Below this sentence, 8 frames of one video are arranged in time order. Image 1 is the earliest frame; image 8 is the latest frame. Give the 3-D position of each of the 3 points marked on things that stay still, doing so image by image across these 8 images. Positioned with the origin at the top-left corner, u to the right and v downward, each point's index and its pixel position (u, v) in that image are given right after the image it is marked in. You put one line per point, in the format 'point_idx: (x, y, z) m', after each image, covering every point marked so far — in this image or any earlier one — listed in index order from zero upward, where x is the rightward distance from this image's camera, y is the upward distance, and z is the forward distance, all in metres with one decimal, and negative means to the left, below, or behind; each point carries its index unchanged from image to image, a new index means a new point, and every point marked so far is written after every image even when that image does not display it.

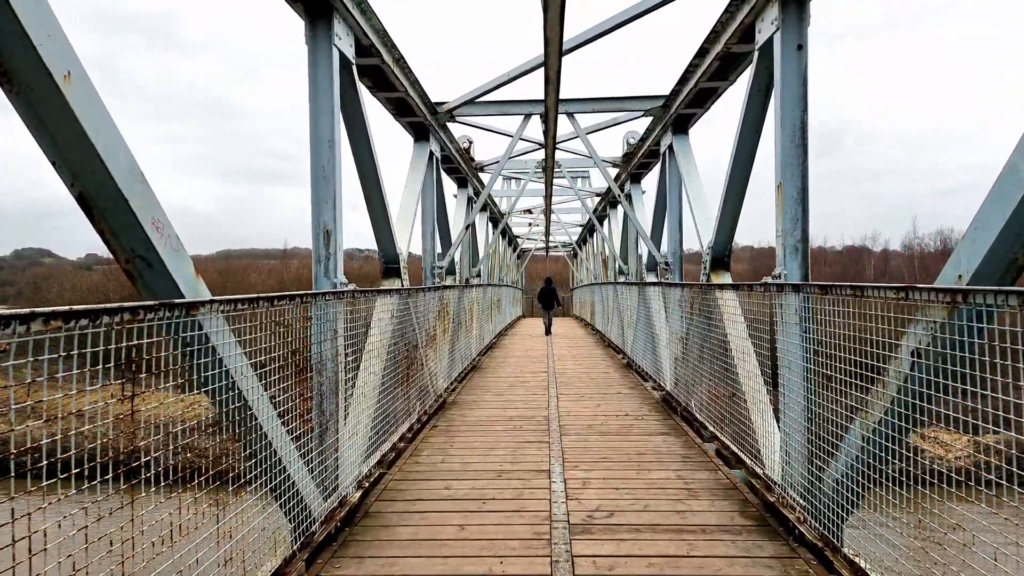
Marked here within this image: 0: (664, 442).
0: (+1.1, -1.1, +4.8) m
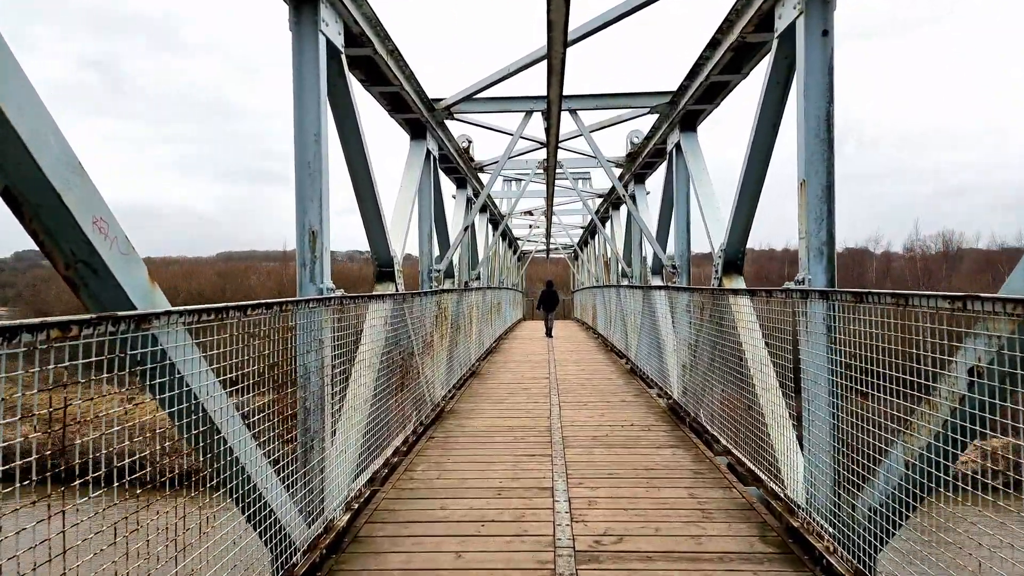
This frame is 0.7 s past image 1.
0: (+1.1, -1.1, +4.5) m
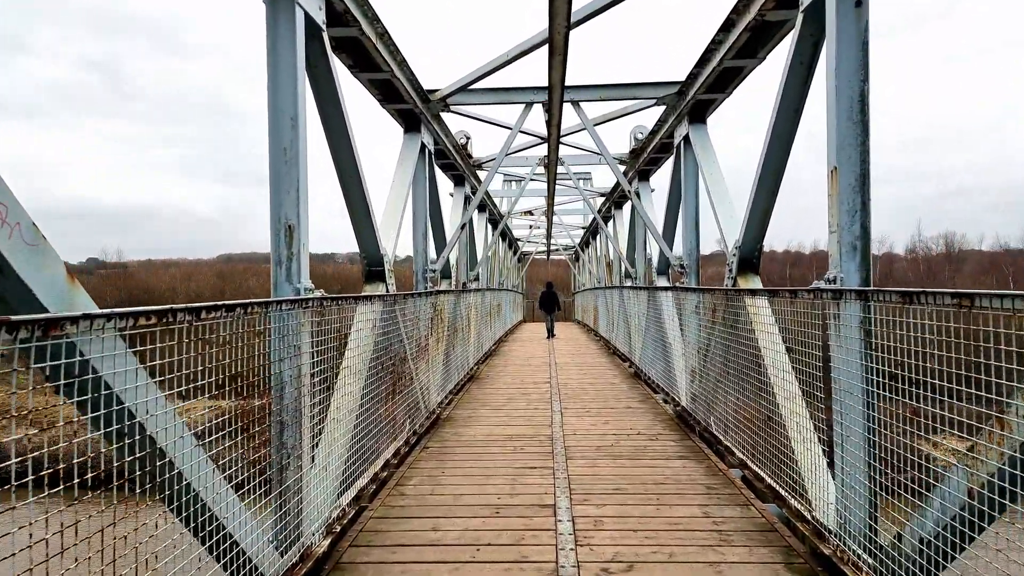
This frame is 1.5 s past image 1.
0: (+1.1, -1.1, +4.2) m
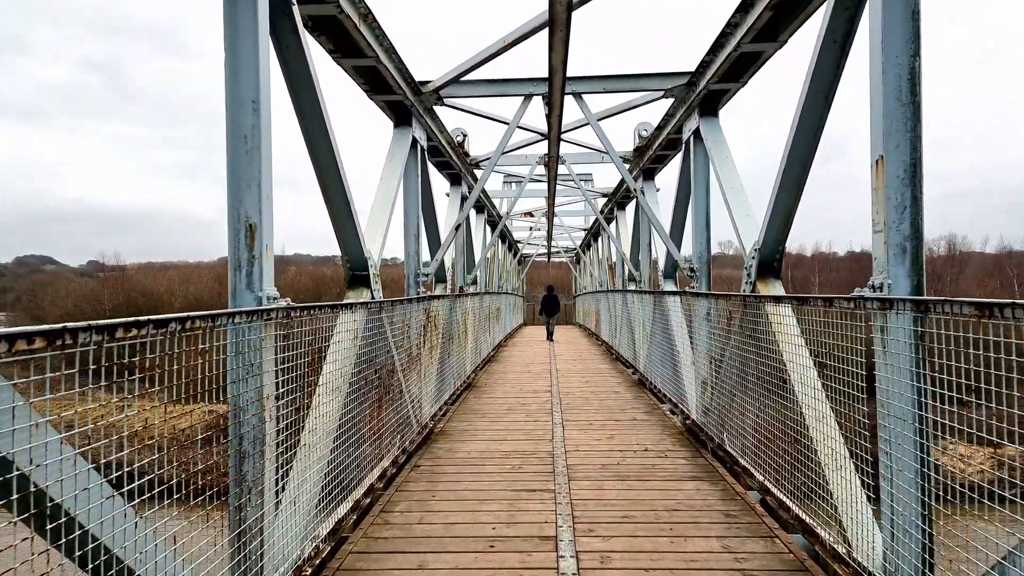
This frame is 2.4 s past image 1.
0: (+1.0, -1.1, +3.9) m
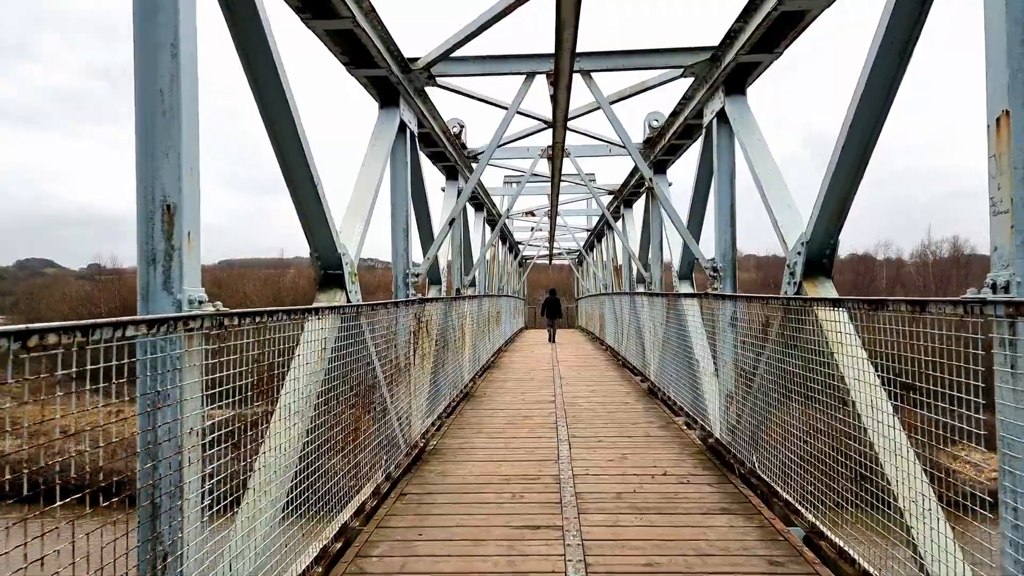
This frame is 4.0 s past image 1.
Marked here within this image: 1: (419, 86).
0: (+1.0, -1.2, +3.3) m
1: (-0.7, +1.4, +4.9) m
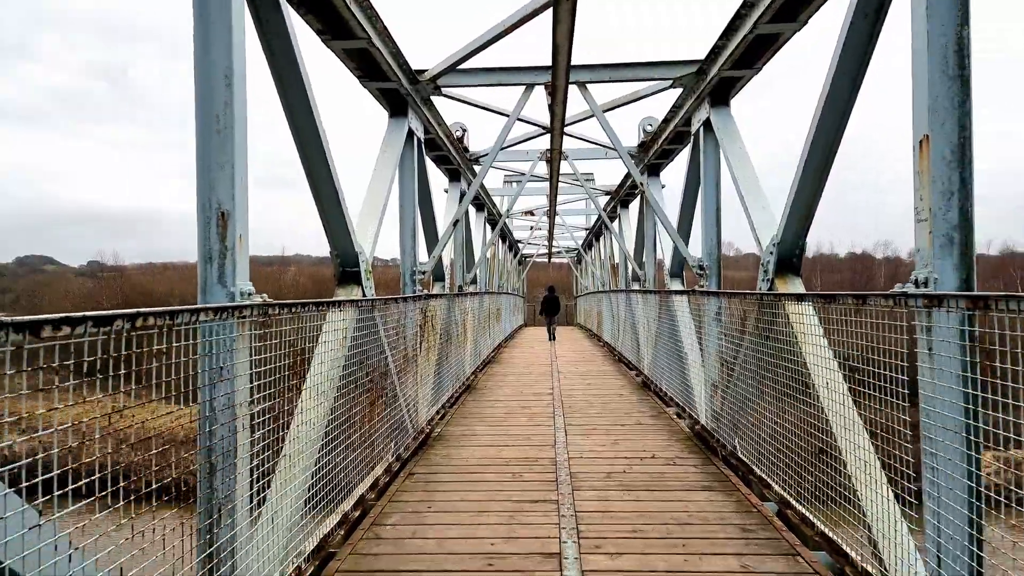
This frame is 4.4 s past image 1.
0: (+1.0, -1.1, +3.6) m
1: (-0.7, +1.4, +5.2) m
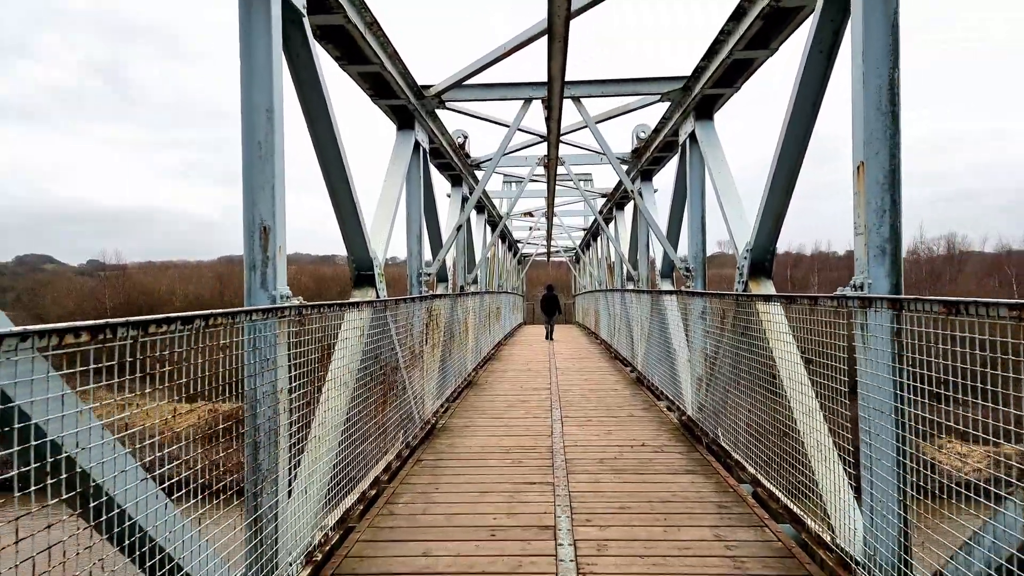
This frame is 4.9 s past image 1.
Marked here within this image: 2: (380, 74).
0: (+1.0, -1.1, +4.0) m
1: (-0.7, +1.4, +5.6) m
2: (-0.8, +1.4, +4.4) m
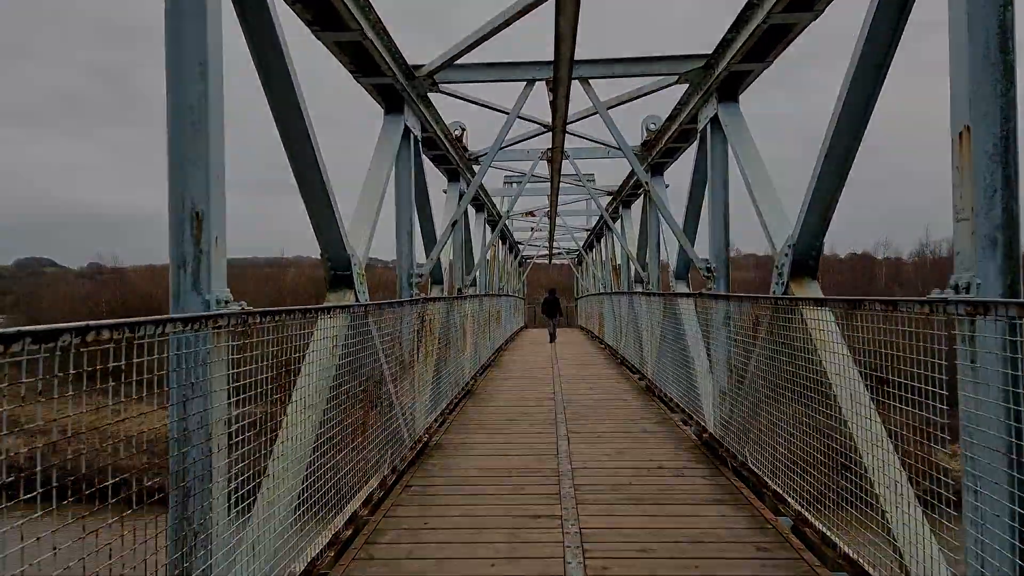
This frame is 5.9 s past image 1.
0: (+1.0, -1.2, +3.4) m
1: (-0.6, +1.4, +5.0) m
2: (-0.8, +1.3, +3.8) m
